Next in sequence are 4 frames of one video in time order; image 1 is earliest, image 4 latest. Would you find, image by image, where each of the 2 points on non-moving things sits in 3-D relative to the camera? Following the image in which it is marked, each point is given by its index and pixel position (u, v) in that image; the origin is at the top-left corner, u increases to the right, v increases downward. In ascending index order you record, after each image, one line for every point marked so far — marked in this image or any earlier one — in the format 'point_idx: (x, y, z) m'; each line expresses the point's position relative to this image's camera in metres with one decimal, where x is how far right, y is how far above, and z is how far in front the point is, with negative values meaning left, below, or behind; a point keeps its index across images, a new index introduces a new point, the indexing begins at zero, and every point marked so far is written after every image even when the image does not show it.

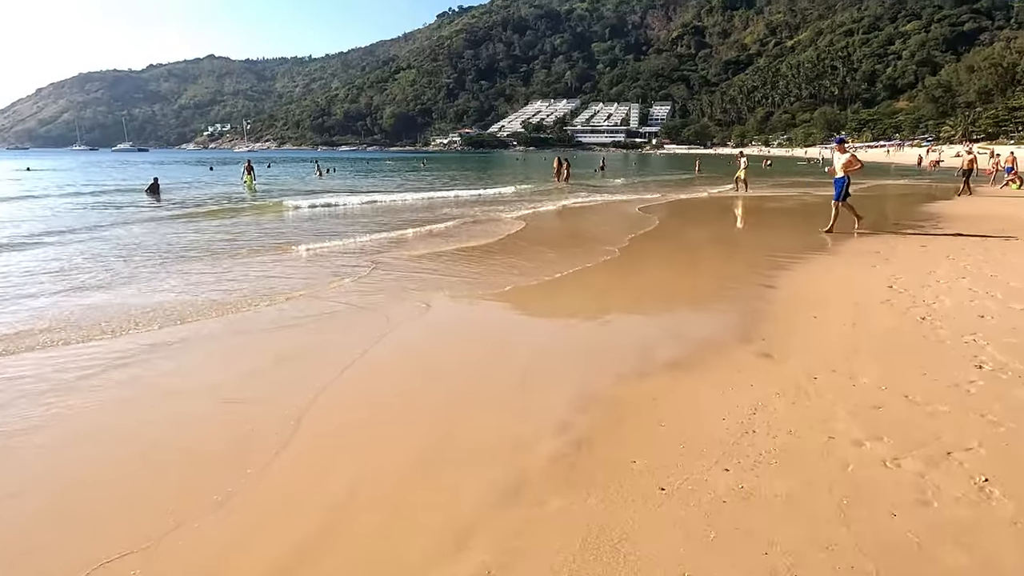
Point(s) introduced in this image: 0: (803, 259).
0: (+4.1, +0.4, +9.7) m
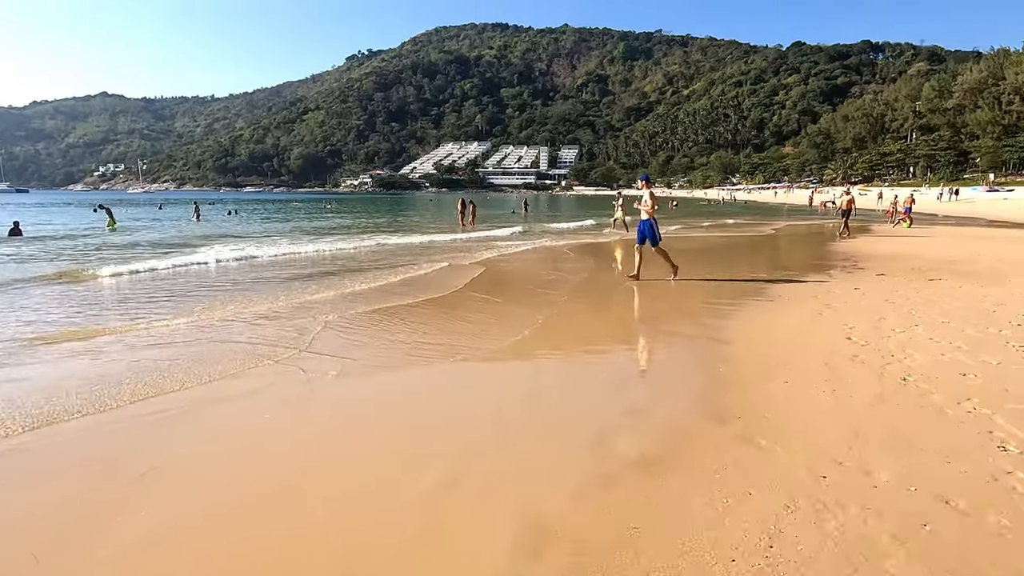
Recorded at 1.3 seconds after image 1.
0: (+3.0, -0.2, +9.0) m
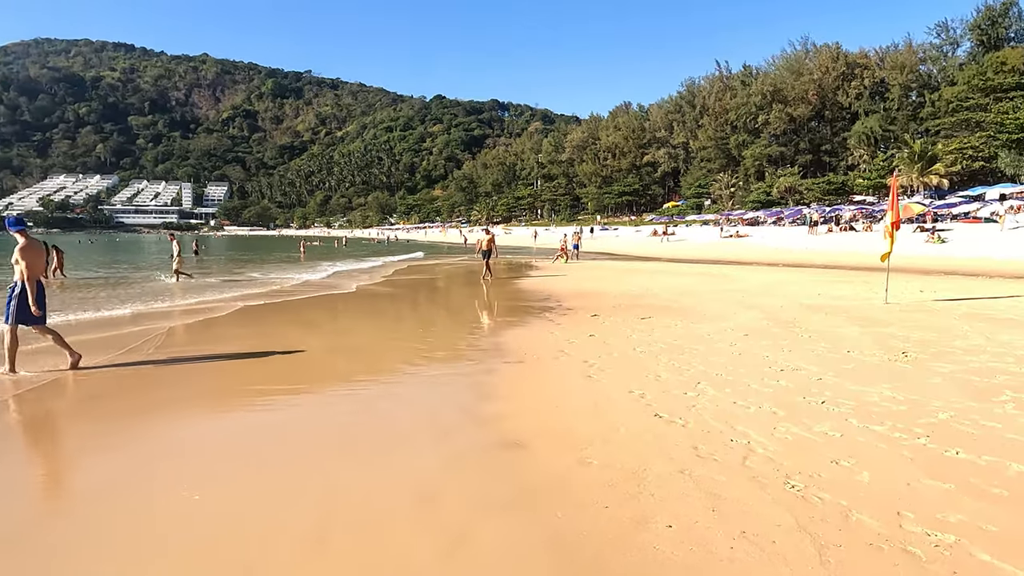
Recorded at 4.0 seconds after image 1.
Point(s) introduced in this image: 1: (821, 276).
0: (-0.4, -0.9, +7.2) m
1: (+9.1, +0.4, +19.4) m
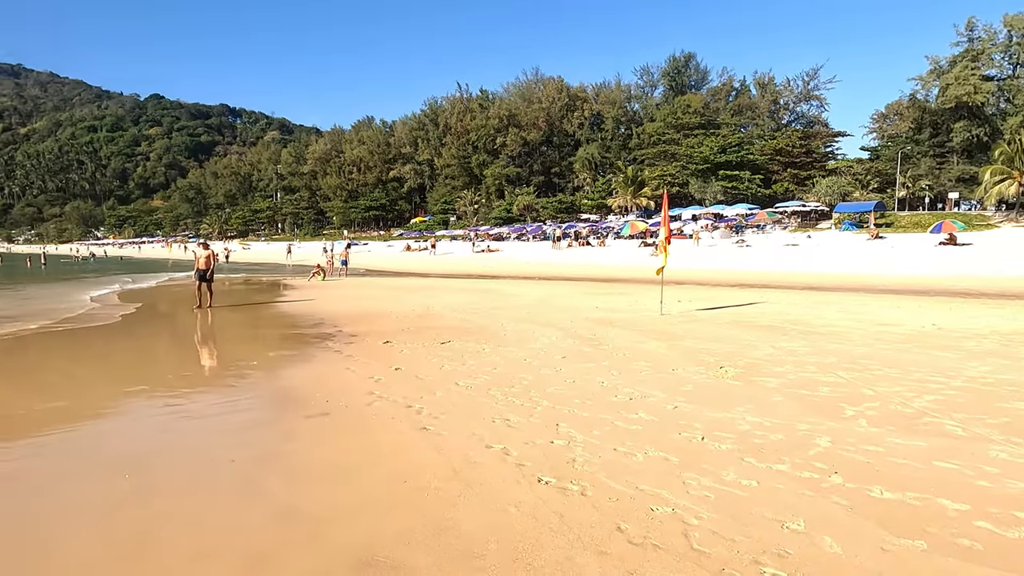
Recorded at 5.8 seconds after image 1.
0: (-2.0, -1.2, +5.4) m
1: (+2.2, 0.0, +20.3) m
